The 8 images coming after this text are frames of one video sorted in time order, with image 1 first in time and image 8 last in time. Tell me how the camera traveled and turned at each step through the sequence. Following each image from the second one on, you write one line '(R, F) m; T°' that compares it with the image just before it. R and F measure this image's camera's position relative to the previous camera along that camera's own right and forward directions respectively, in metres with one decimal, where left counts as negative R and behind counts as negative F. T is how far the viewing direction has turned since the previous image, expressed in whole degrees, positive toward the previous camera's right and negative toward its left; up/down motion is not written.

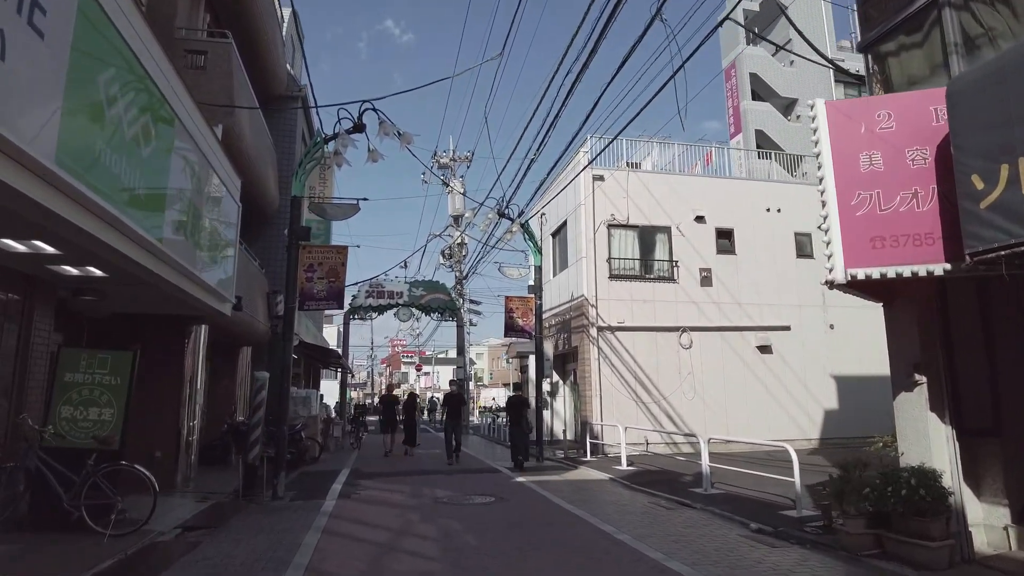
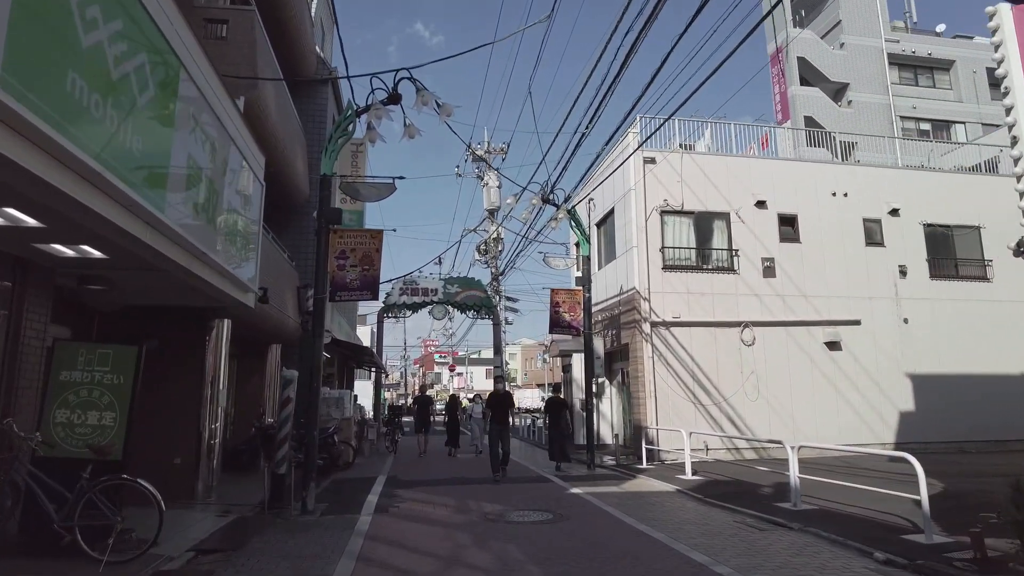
(-0.3, +1.2) m; -3°
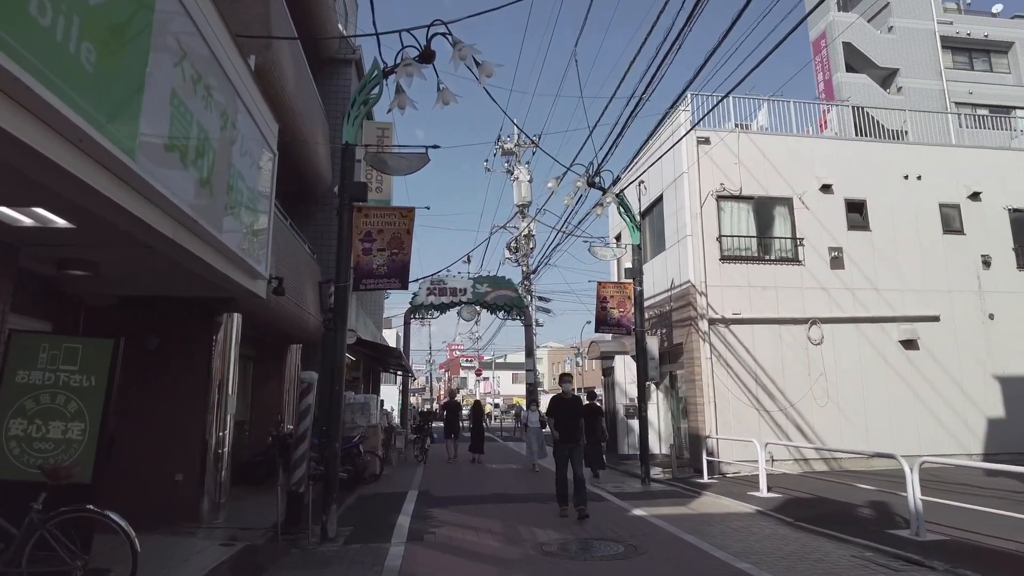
(-0.4, +1.4) m; -2°
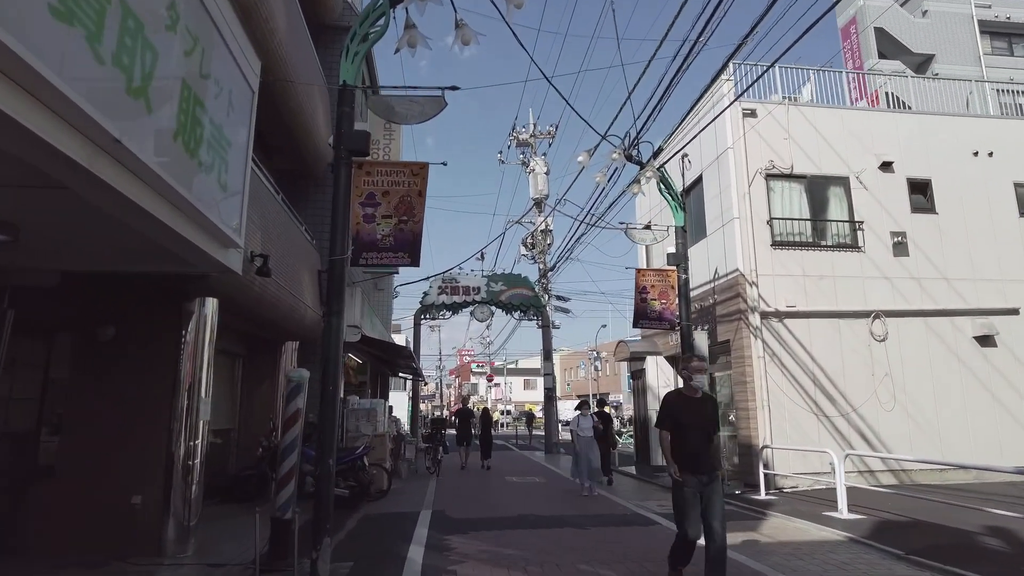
(-0.3, +1.6) m; -1°
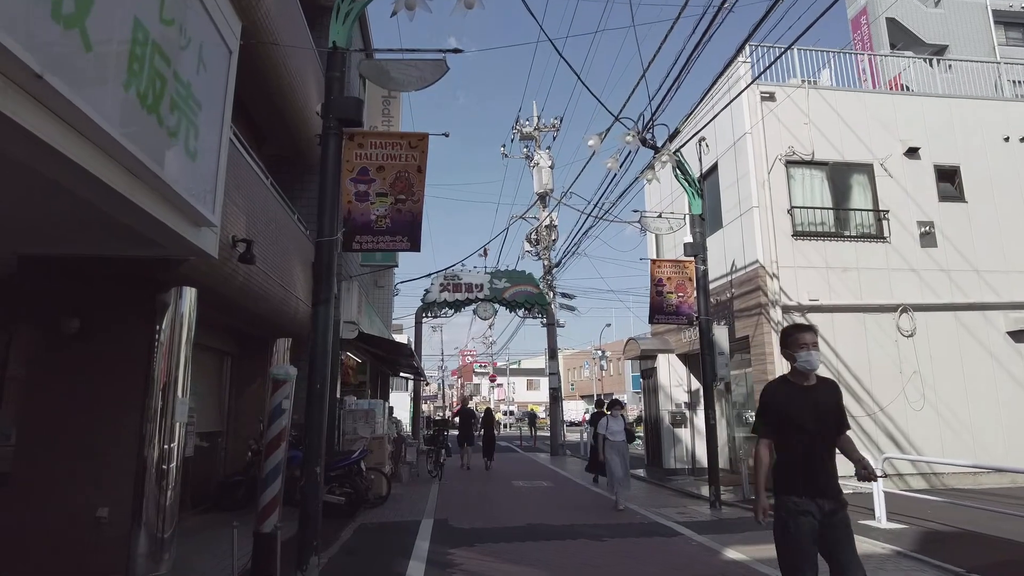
(-0.1, +0.7) m; 0°
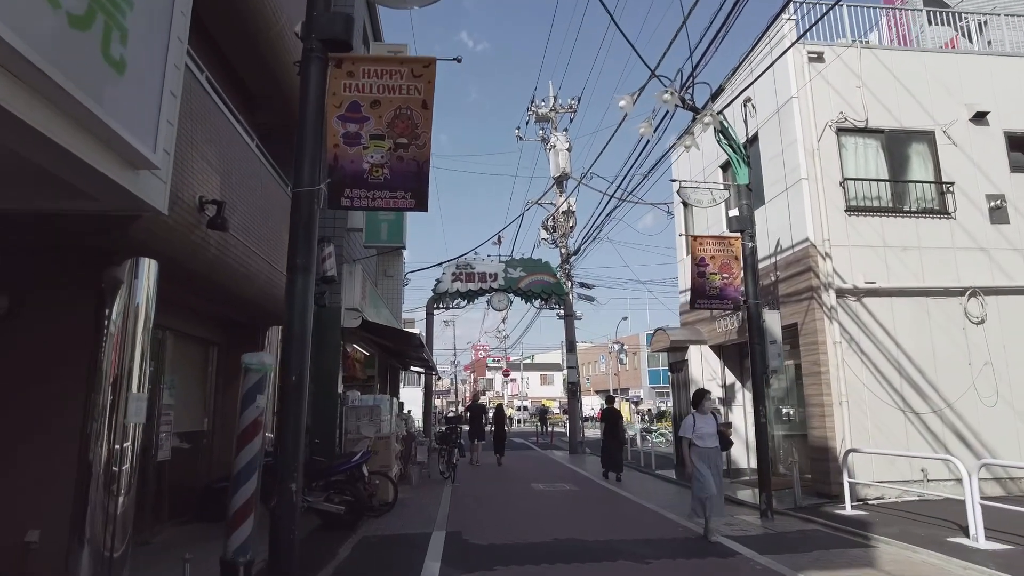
(-0.1, +1.2) m; -1°
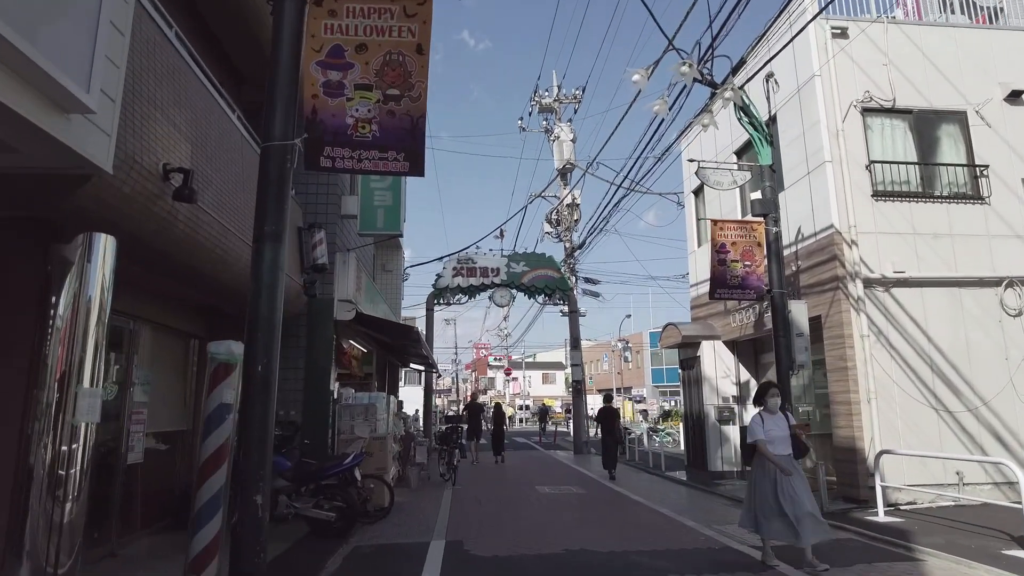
(0.0, +0.7) m; 0°
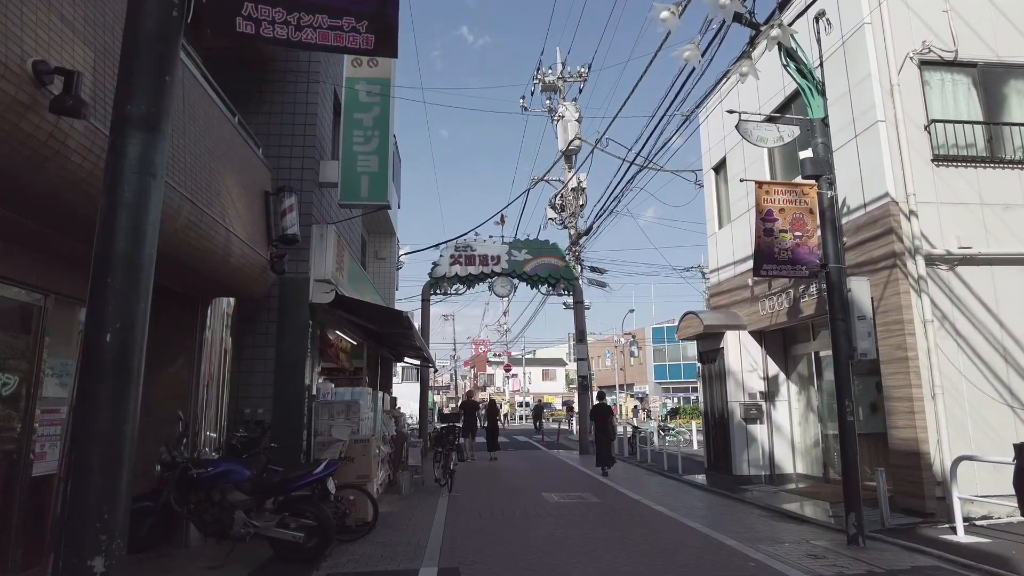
(-0.1, +1.4) m; 0°
